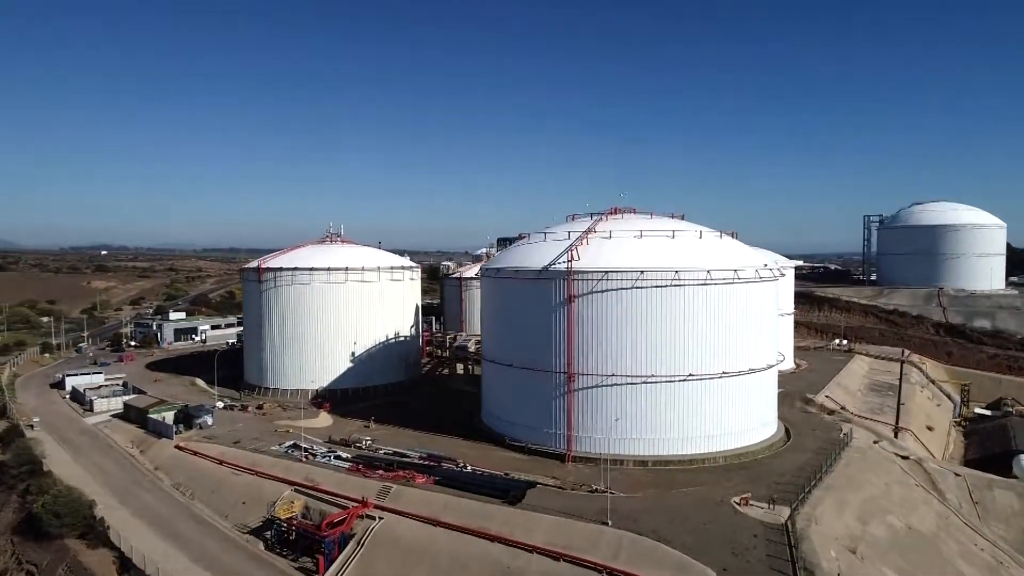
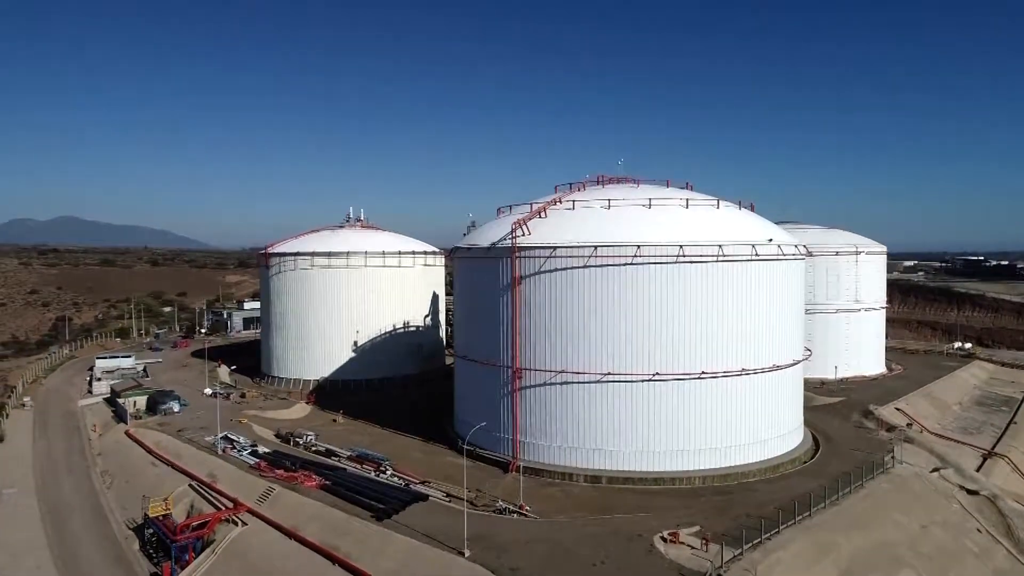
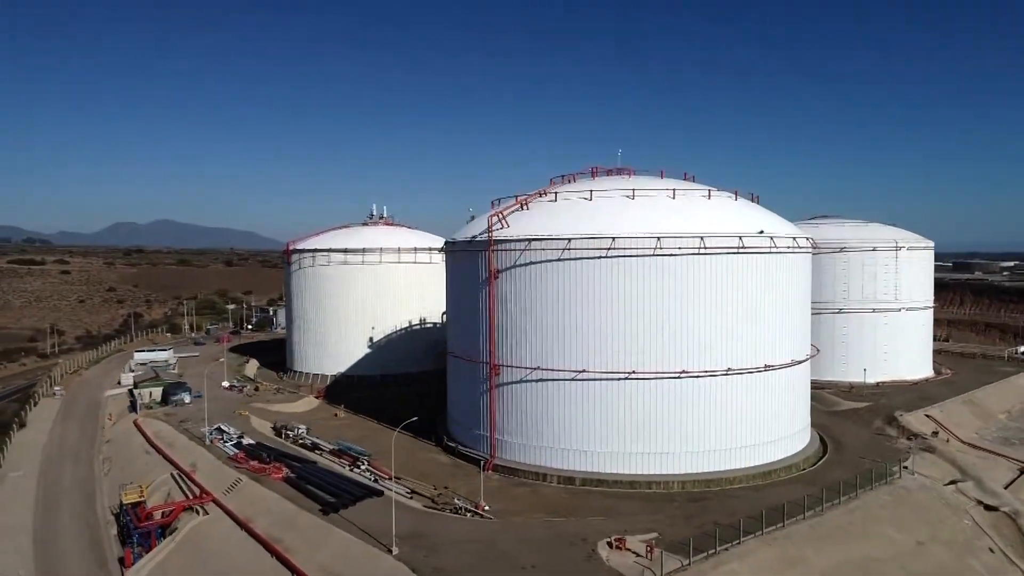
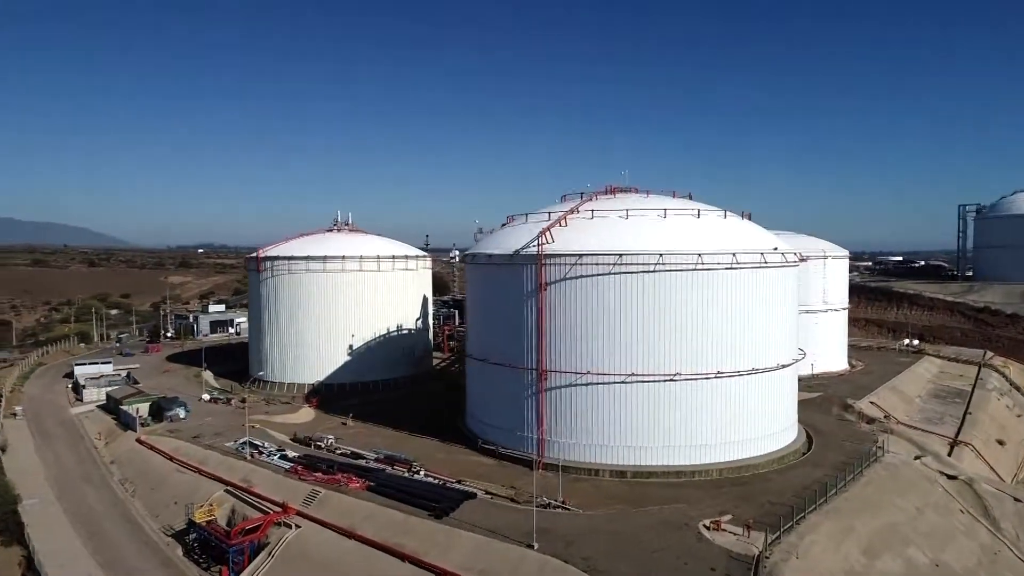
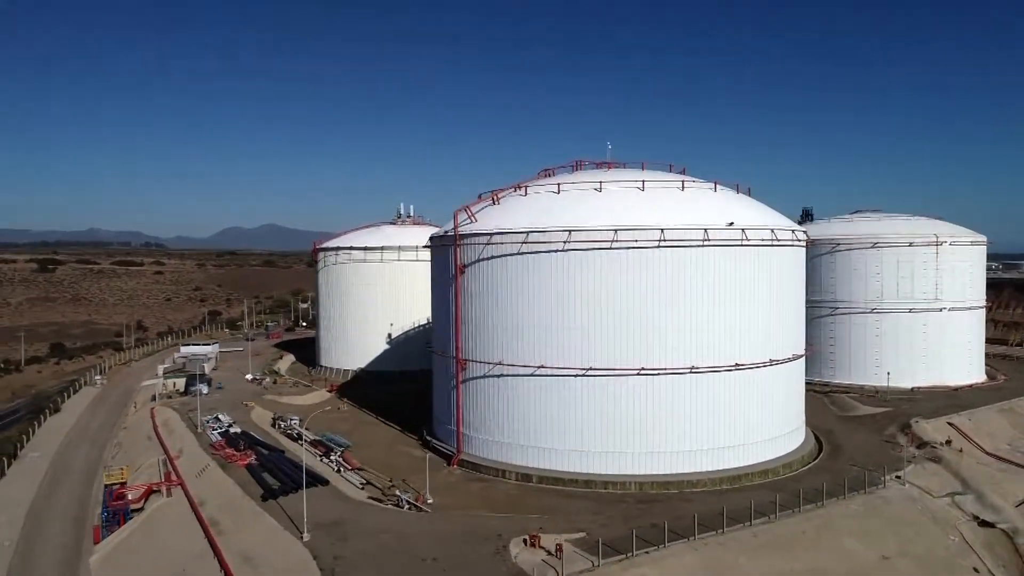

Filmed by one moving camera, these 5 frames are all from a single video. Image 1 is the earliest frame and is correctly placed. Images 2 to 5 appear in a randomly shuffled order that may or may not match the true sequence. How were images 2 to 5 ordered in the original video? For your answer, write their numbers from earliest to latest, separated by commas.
4, 2, 3, 5
